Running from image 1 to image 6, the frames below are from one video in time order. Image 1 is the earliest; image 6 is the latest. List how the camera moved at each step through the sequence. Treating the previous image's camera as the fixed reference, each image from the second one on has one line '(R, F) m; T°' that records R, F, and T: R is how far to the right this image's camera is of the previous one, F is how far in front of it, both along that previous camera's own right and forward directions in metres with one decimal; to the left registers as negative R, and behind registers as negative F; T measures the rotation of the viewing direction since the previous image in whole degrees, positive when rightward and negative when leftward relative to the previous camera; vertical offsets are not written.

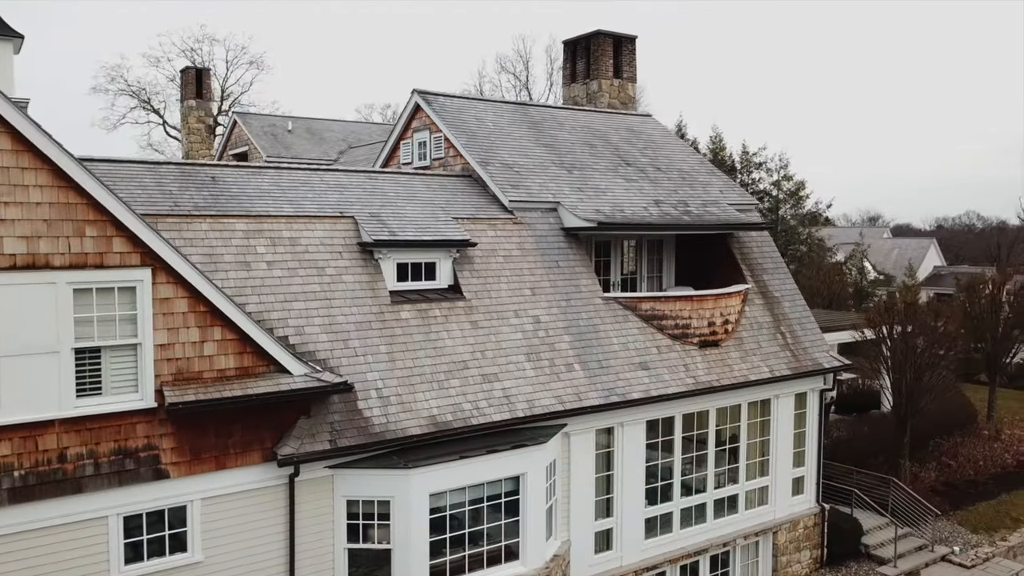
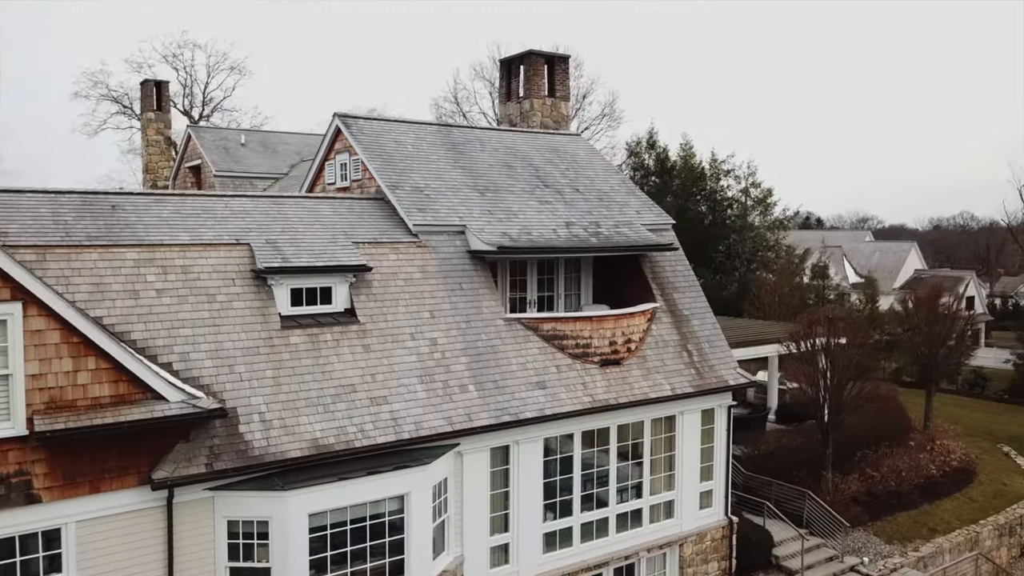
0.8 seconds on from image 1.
(+1.3, -0.3) m; 0°
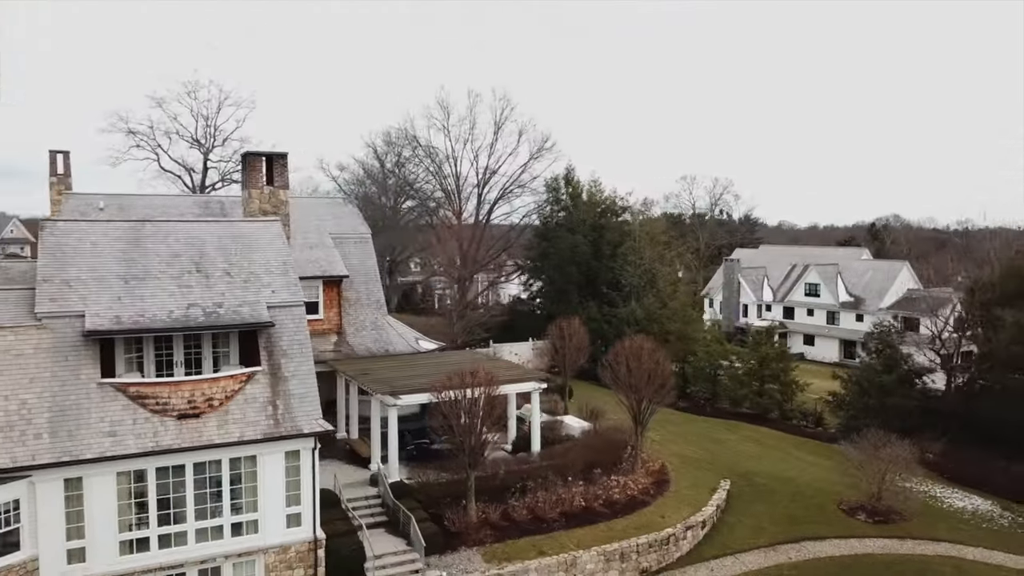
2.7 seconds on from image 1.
(+9.4, -2.7) m; -6°
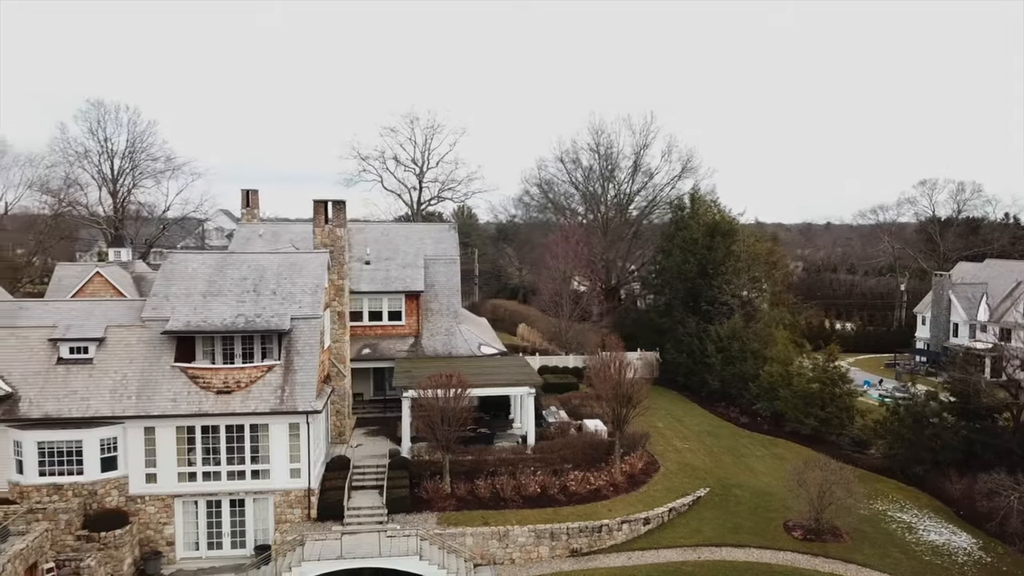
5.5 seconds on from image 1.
(+8.1, -2.3) m; -19°
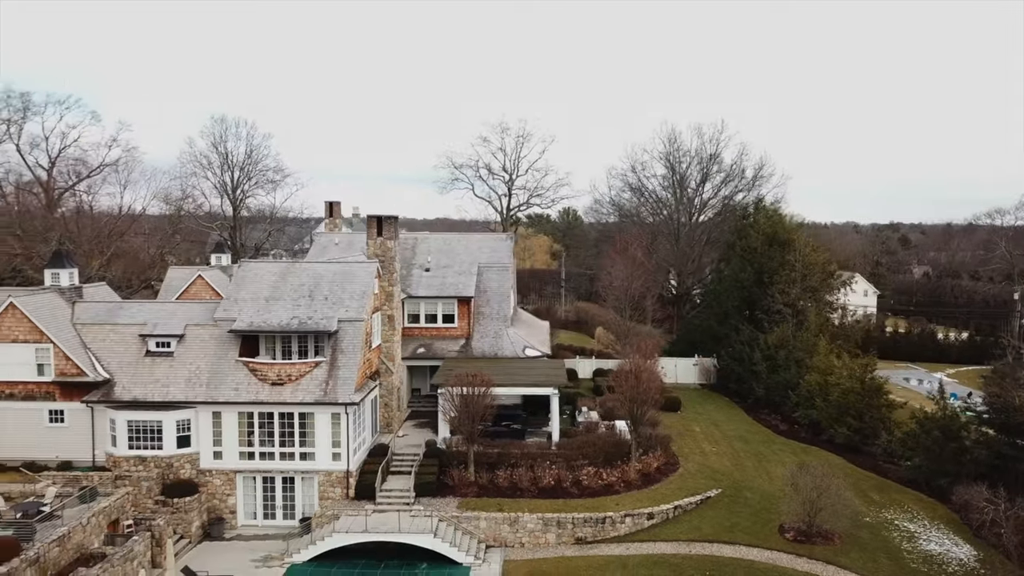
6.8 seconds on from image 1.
(+2.8, -1.8) m; -8°
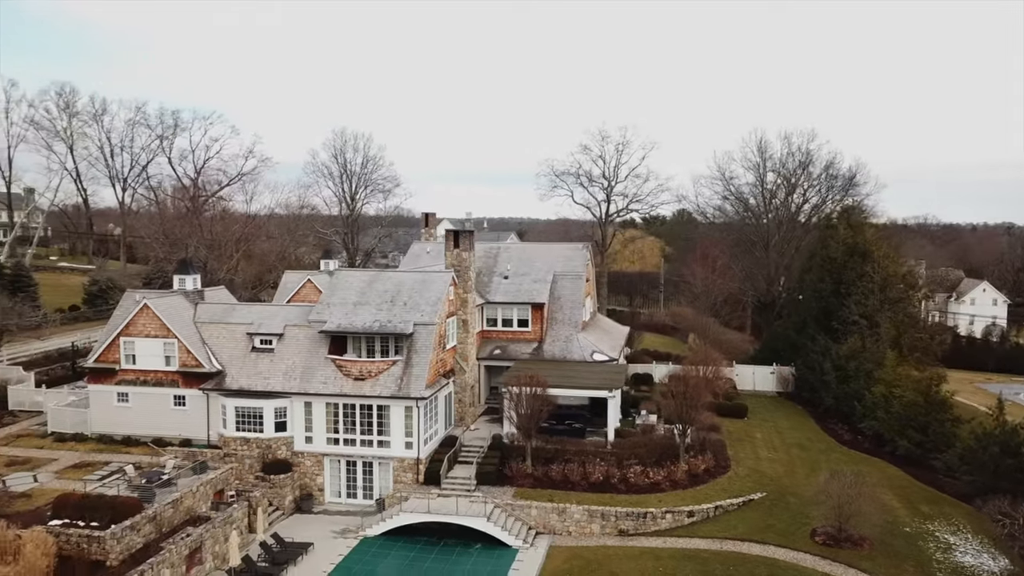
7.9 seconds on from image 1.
(+2.1, -2.0) m; -9°
